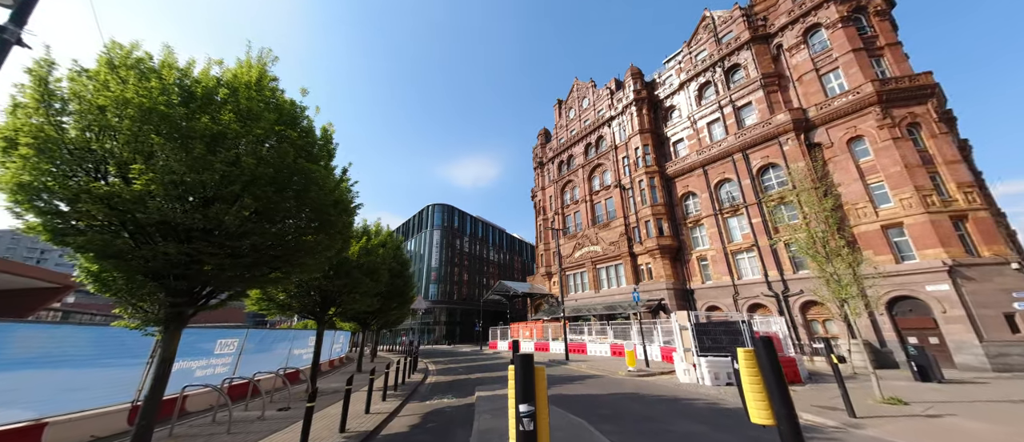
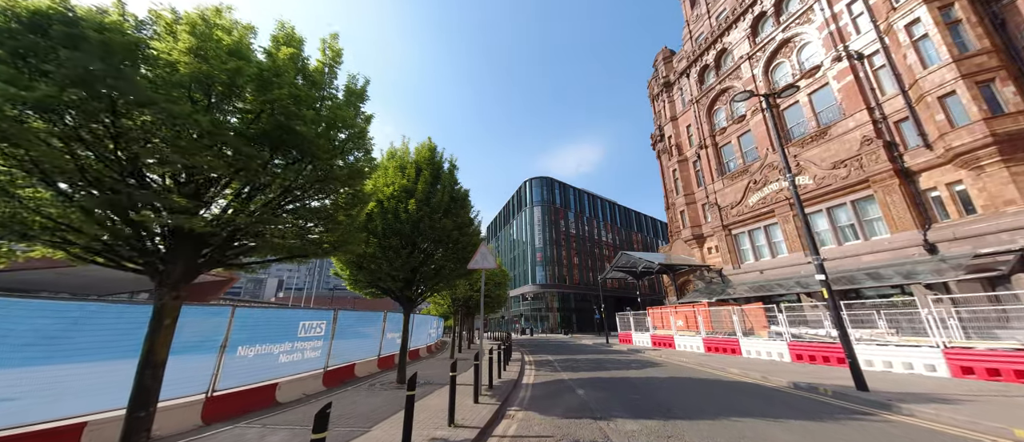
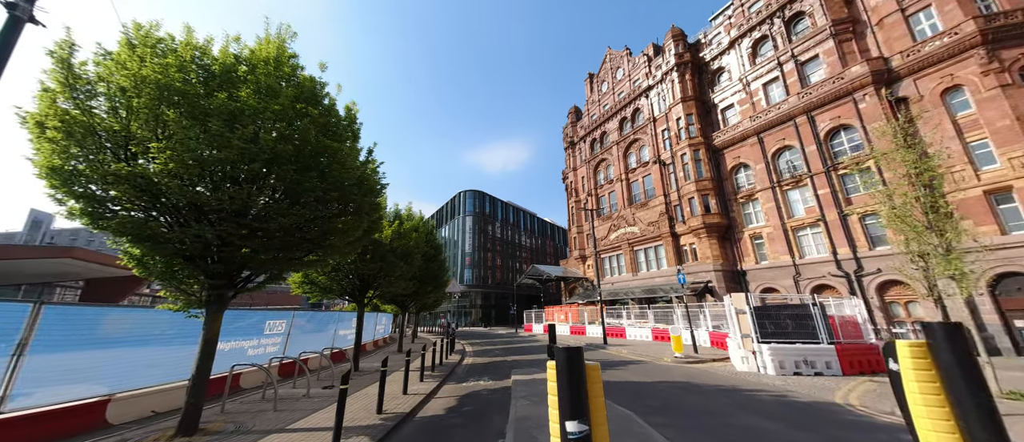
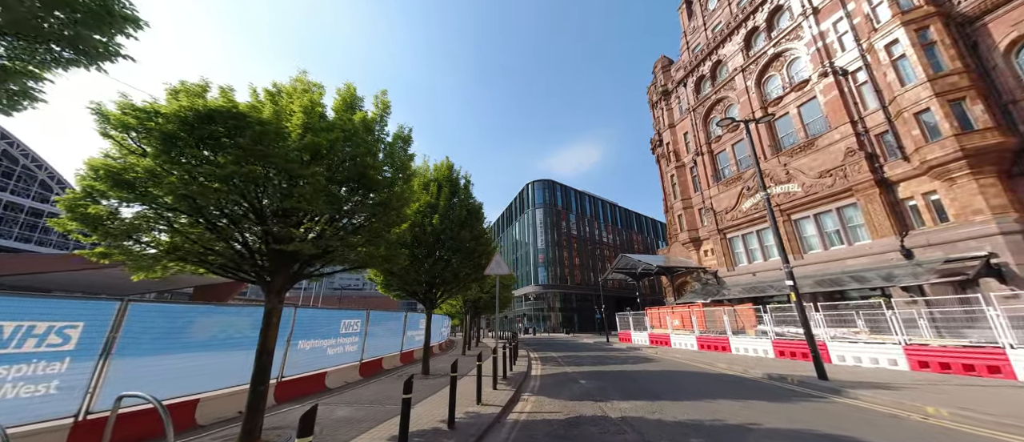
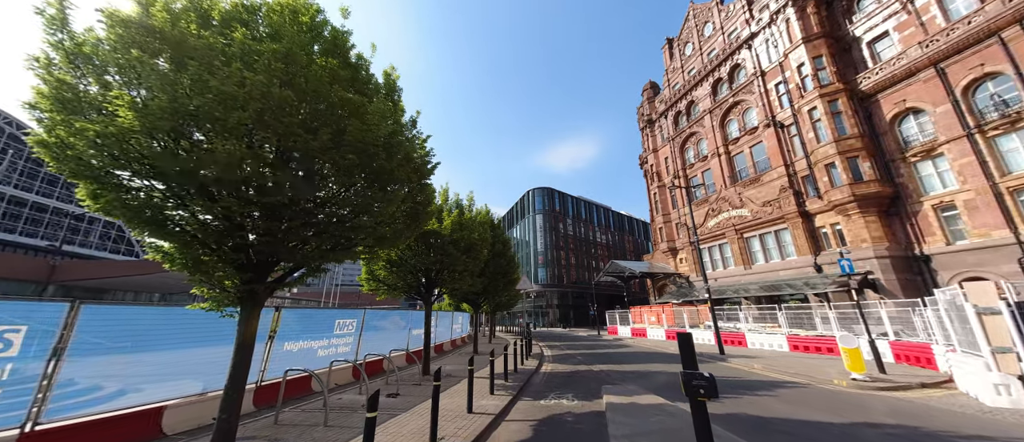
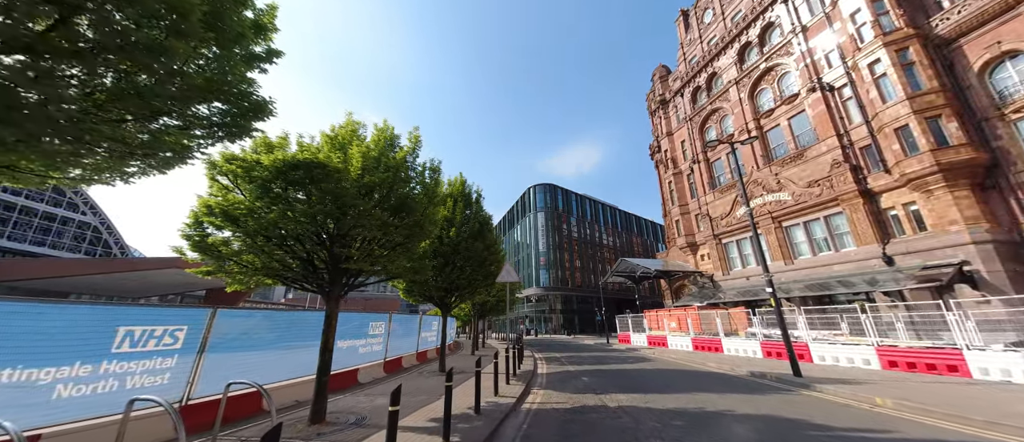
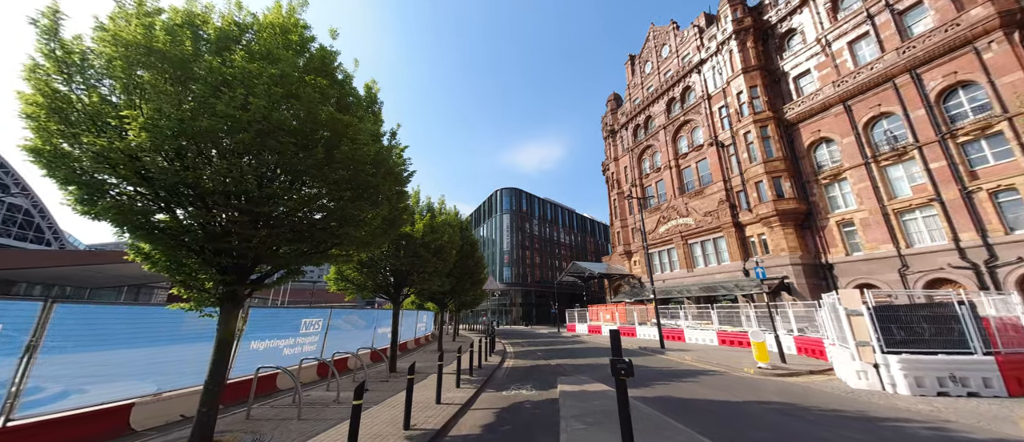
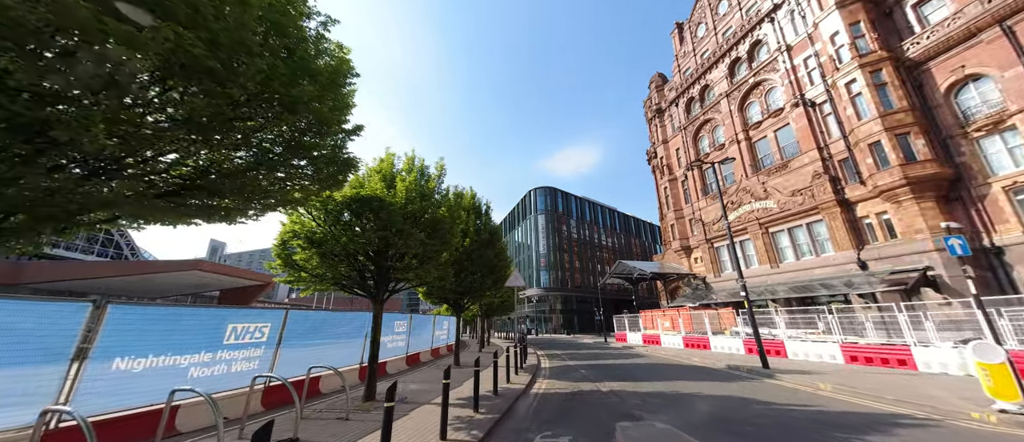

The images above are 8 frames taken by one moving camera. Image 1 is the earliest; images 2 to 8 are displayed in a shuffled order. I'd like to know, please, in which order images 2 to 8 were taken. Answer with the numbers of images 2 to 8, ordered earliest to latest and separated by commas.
3, 7, 5, 8, 6, 4, 2
